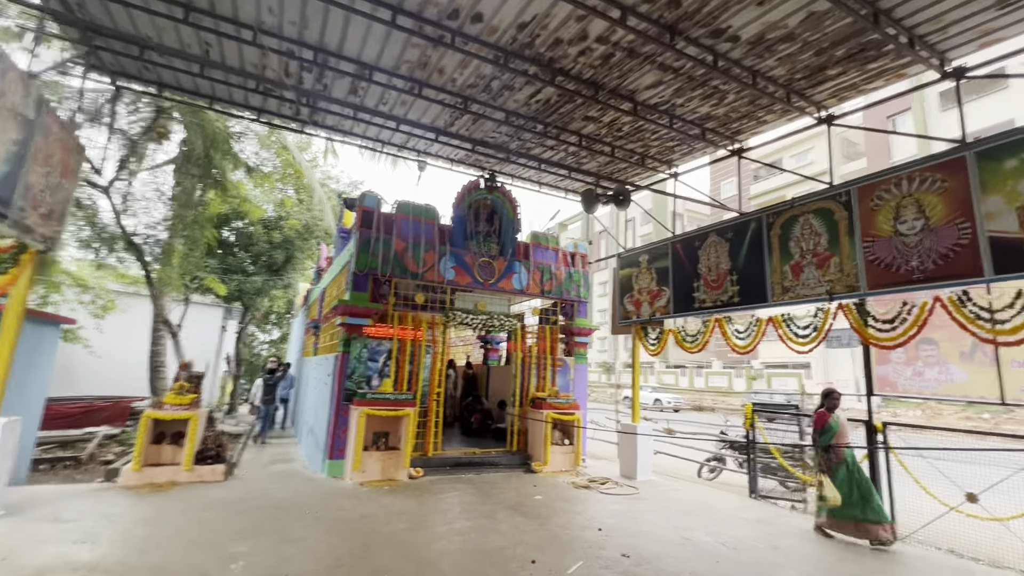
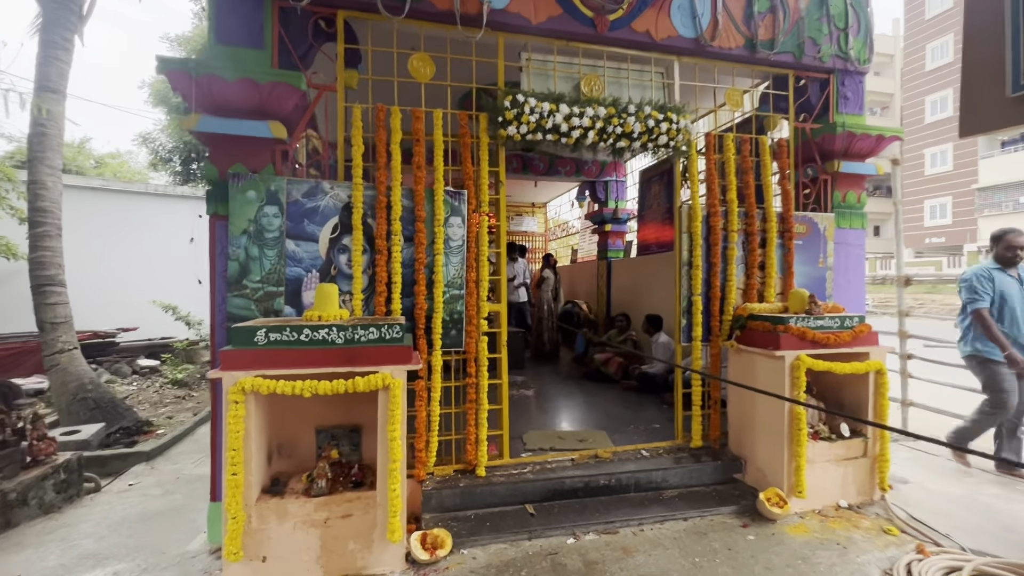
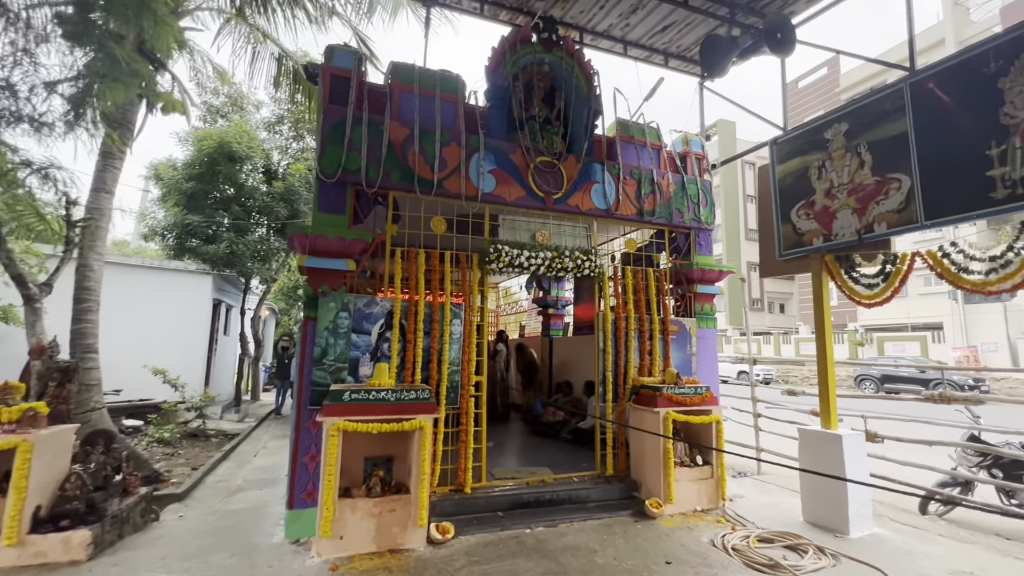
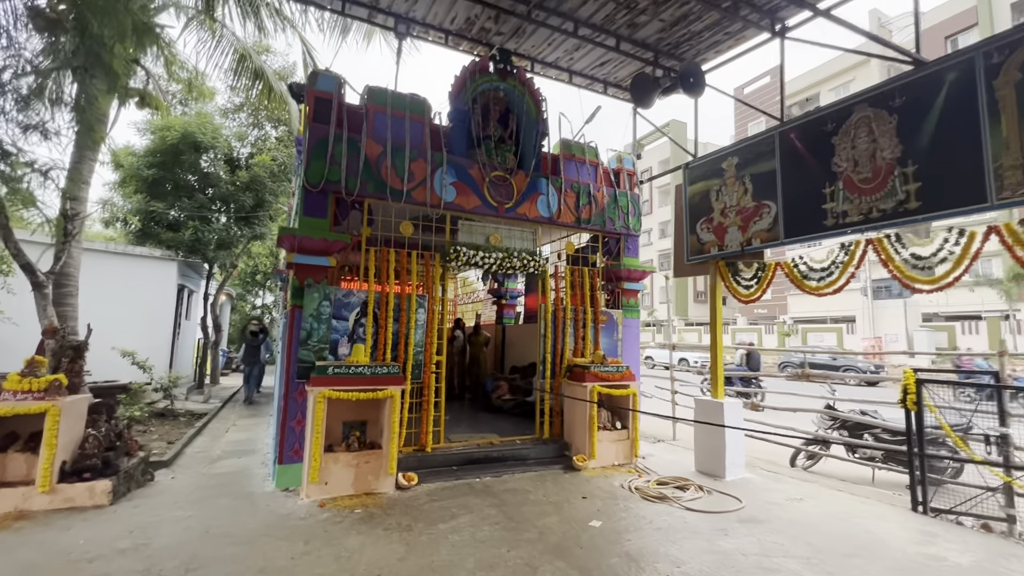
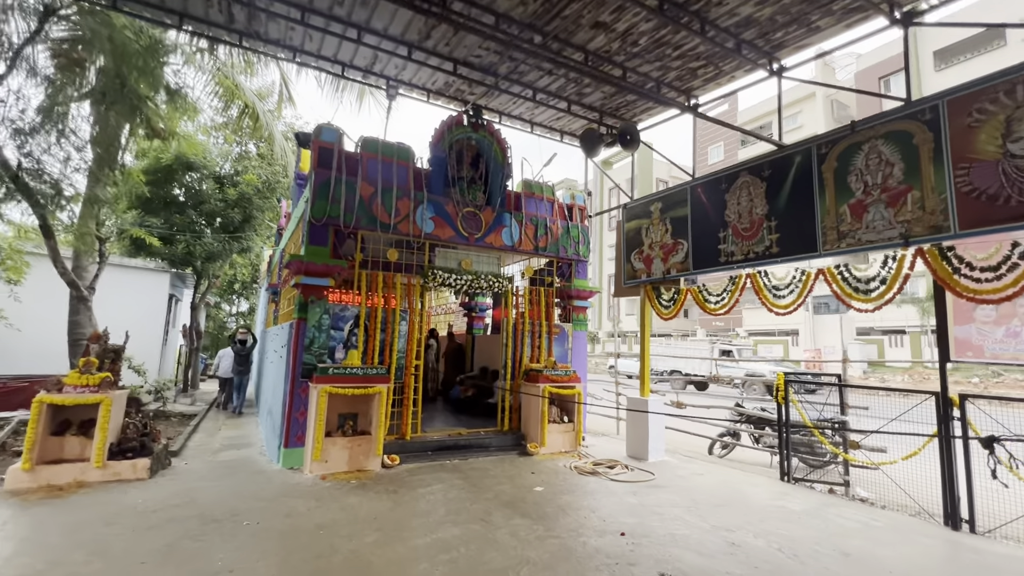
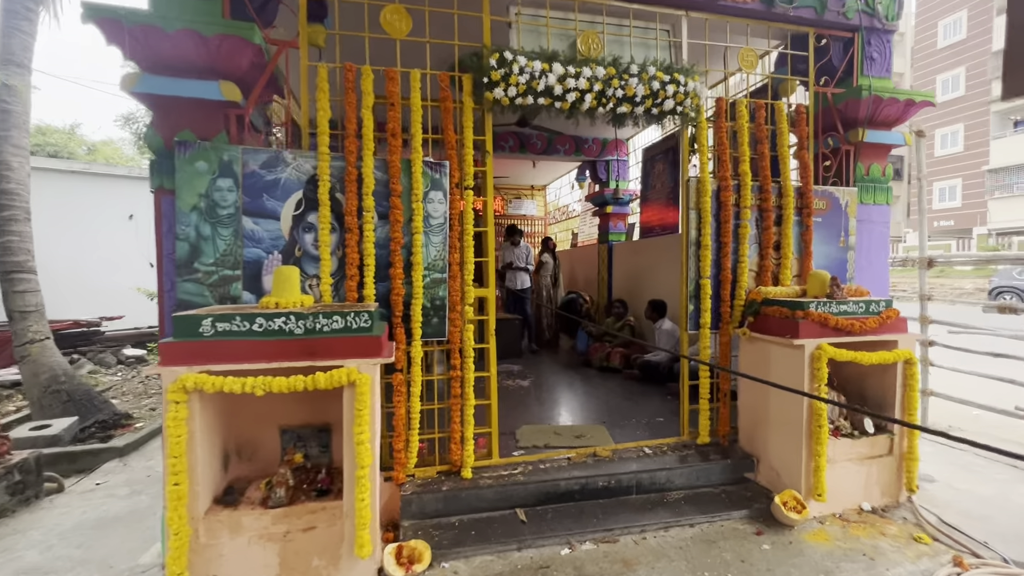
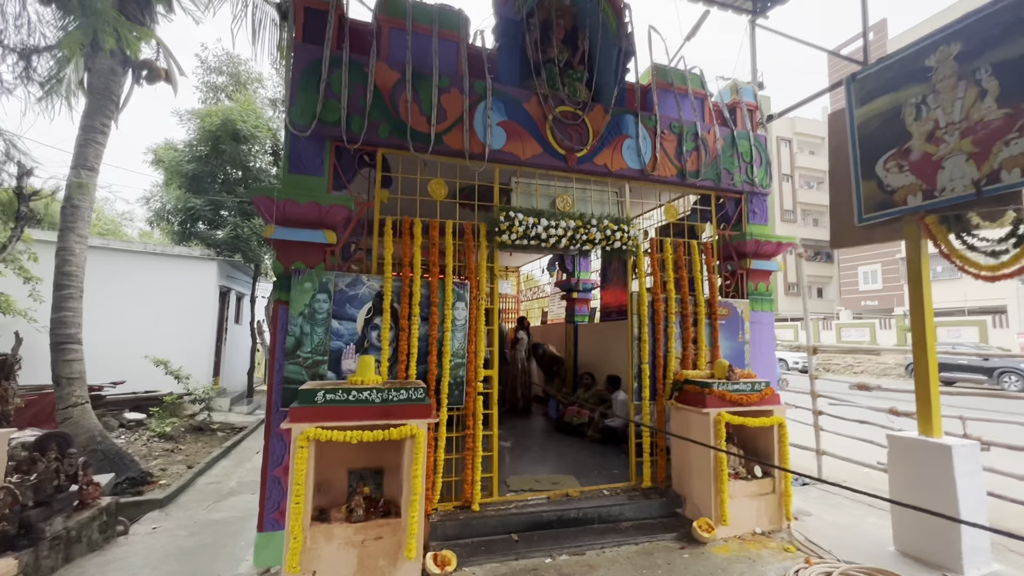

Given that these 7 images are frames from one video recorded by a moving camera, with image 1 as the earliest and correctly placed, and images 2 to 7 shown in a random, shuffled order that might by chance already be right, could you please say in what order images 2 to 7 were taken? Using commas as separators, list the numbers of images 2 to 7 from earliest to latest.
5, 4, 3, 7, 2, 6
